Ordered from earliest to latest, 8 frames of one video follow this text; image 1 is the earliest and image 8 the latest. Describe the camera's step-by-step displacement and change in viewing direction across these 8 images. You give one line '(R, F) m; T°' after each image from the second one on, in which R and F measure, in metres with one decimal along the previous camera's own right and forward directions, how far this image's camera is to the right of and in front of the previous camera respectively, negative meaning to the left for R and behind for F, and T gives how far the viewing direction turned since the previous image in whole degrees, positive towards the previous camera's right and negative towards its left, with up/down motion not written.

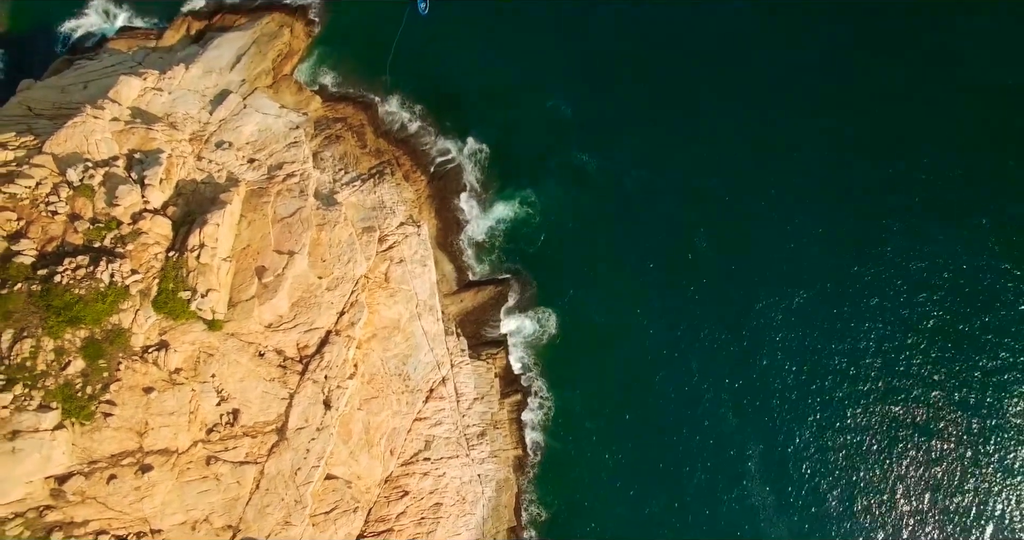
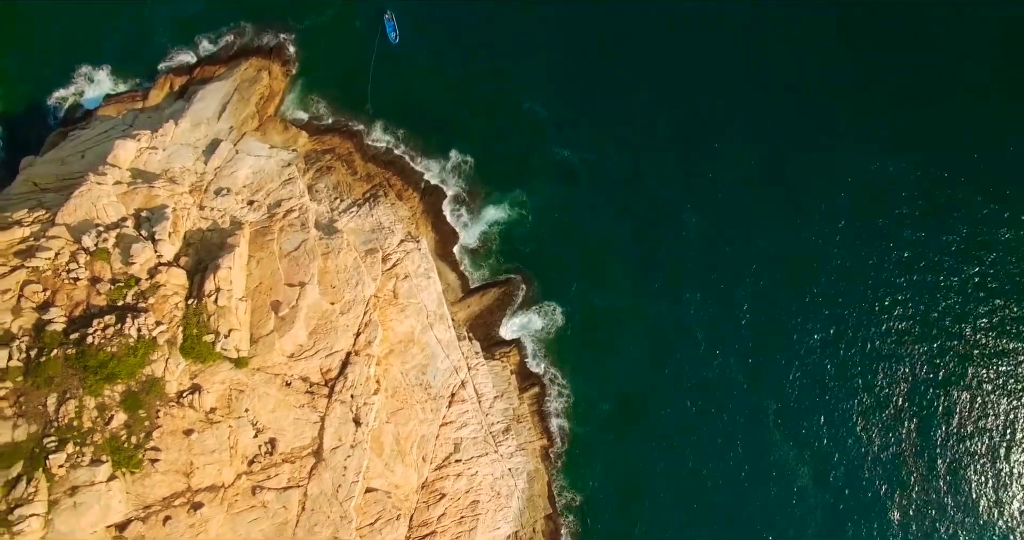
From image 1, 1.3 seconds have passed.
(-0.3, -2.0) m; 0°
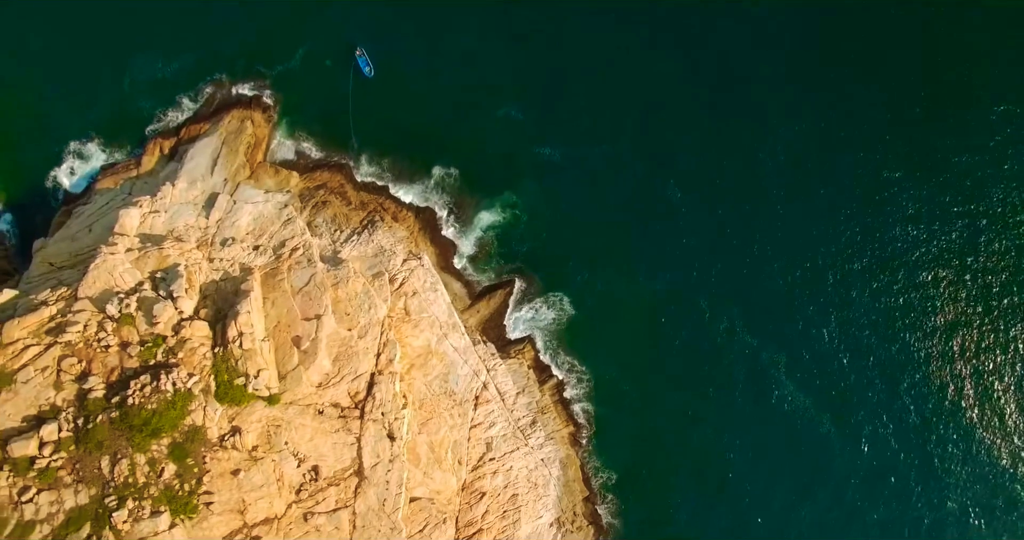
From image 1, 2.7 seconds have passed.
(+0.1, -2.0) m; 0°
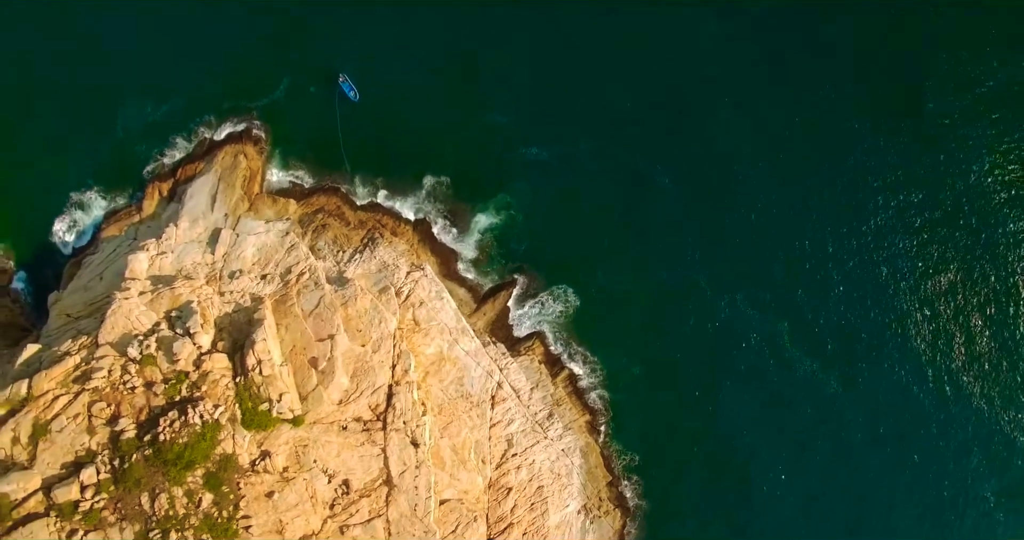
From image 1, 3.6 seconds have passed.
(+0.1, -1.4) m; 0°
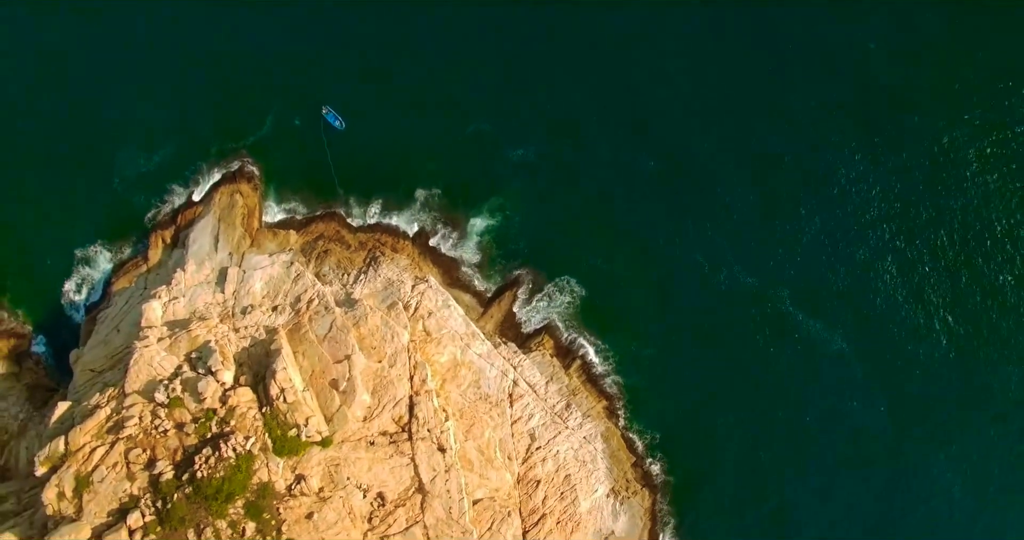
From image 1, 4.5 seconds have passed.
(+0.1, -1.4) m; 0°
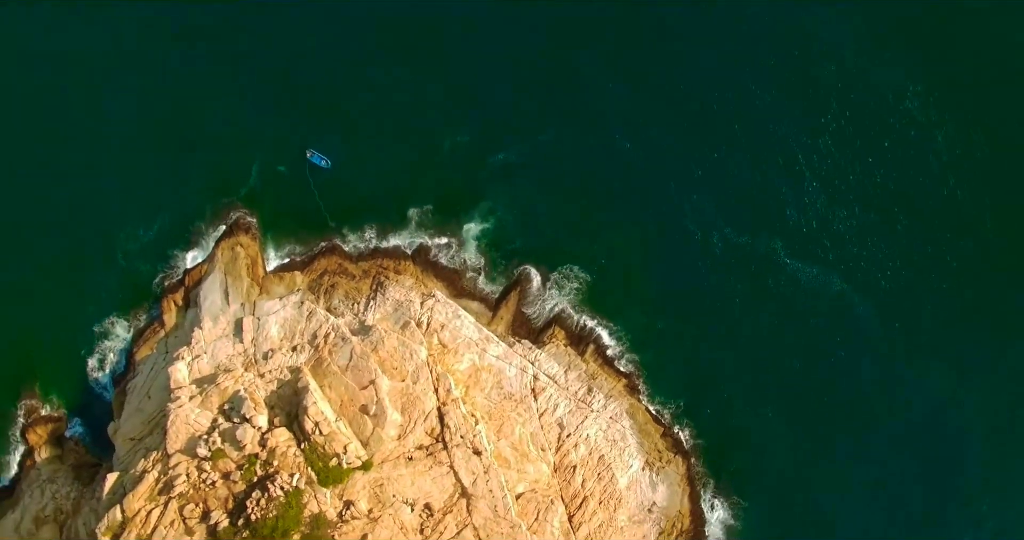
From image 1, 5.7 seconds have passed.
(+0.1, -1.8) m; 0°
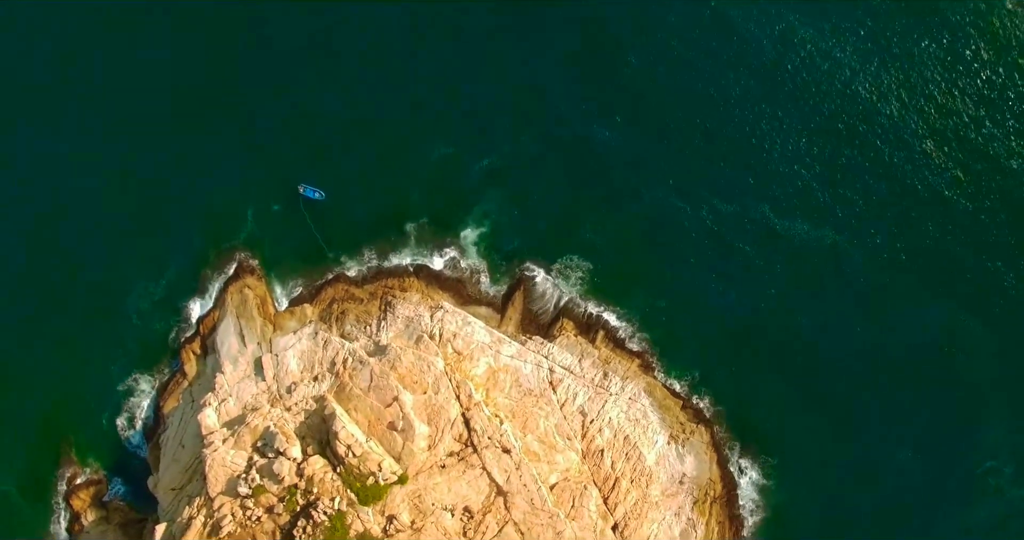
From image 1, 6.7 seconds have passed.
(+0.1, -1.5) m; 0°
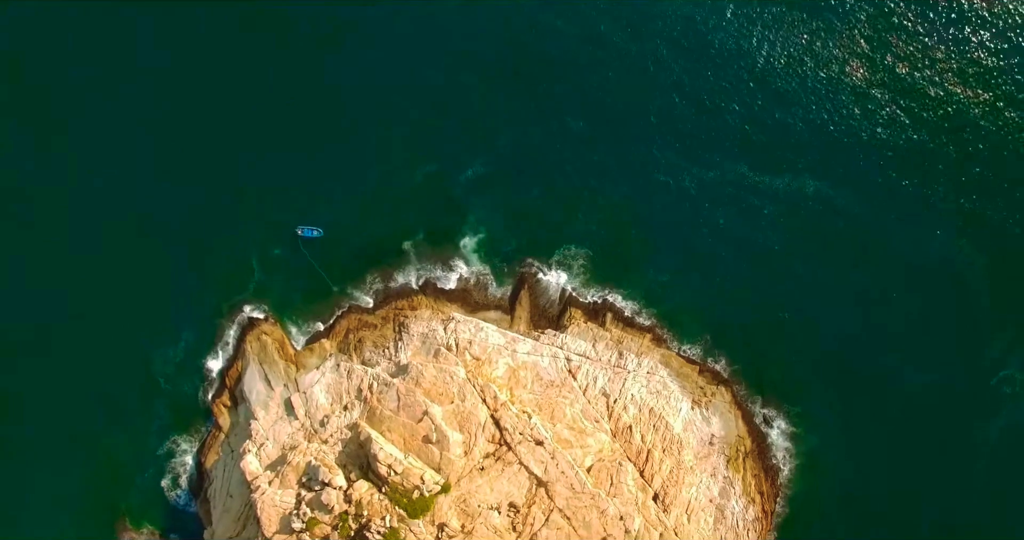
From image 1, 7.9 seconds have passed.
(+0.1, -1.9) m; 0°
